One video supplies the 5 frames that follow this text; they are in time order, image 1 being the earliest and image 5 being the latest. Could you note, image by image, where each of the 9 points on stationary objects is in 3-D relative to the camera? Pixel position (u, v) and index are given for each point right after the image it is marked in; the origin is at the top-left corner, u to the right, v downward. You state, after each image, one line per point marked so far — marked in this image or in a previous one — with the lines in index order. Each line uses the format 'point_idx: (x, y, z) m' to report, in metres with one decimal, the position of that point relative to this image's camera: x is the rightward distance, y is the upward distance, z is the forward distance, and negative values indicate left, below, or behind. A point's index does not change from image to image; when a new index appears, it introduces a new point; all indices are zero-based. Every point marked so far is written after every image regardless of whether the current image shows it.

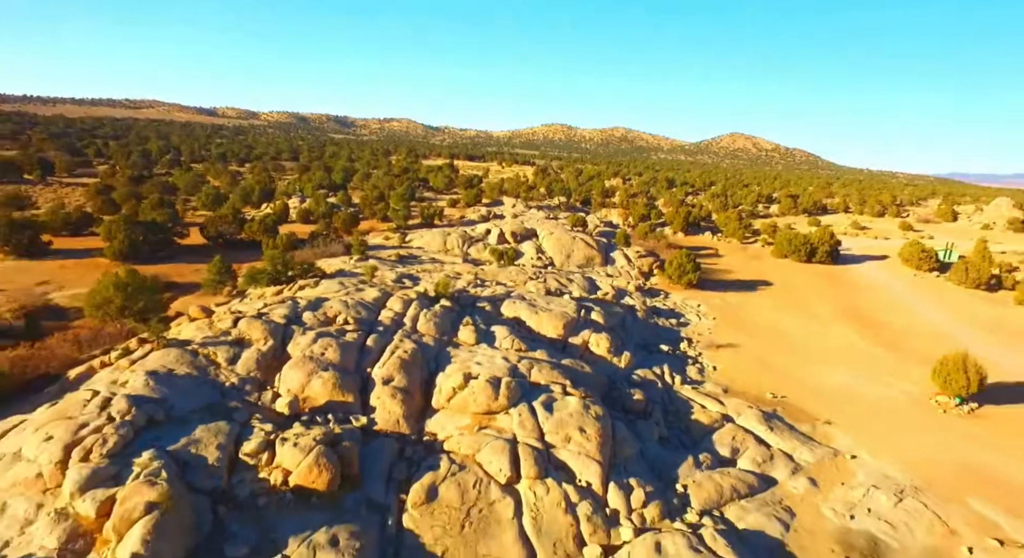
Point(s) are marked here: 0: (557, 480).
0: (+1.0, -4.7, +14.4) m
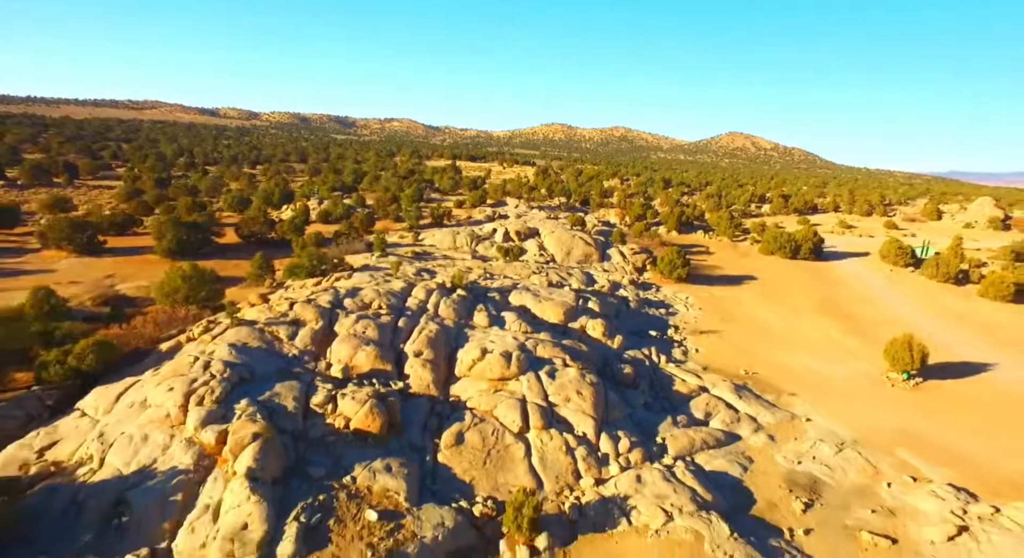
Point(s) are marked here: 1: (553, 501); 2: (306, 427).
0: (+1.3, -4.4, +18.0) m
1: (+1.1, -5.7, +16.1) m
2: (-5.3, -3.8, +16.1) m
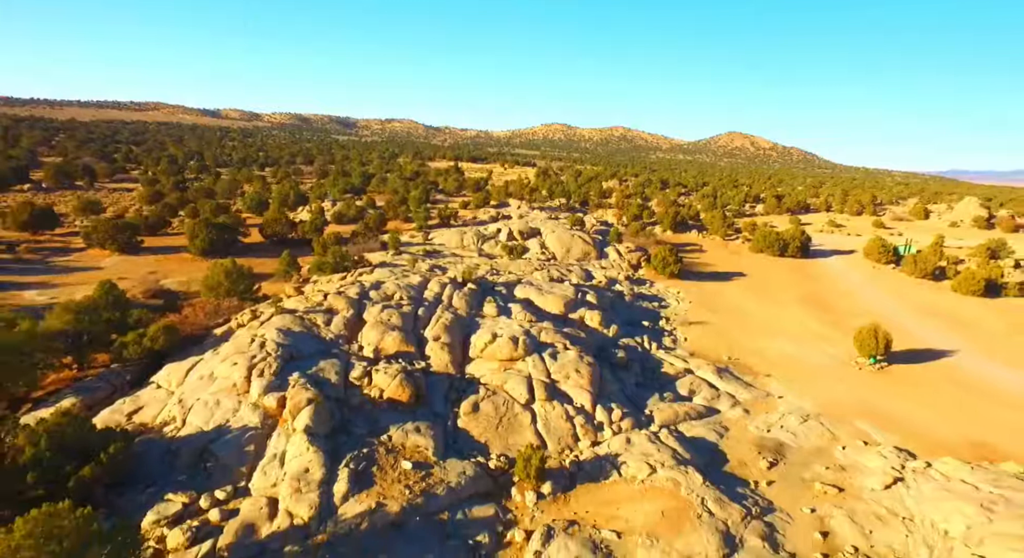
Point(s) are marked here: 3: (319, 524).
0: (+1.6, -4.1, +21.1) m
1: (+1.3, -5.5, +19.1) m
2: (-5.1, -3.6, +19.2) m
3: (-4.6, -5.8, +14.7) m
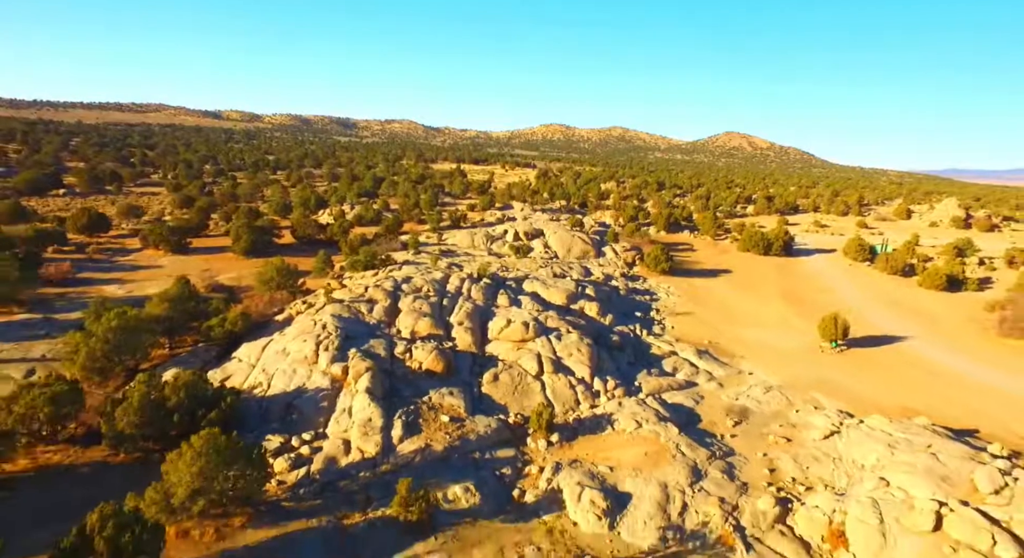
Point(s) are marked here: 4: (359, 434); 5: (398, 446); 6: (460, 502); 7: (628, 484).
0: (+2.2, -3.9, +25.7) m
1: (+1.9, -5.2, +23.7) m
2: (-4.5, -3.3, +23.8) m
3: (-4.0, -5.5, +19.3) m
4: (-4.8, -4.9, +19.7) m
5: (-3.6, -5.3, +19.8) m
6: (-1.5, -6.4, +18.1) m
7: (+3.6, -6.4, +19.5) m
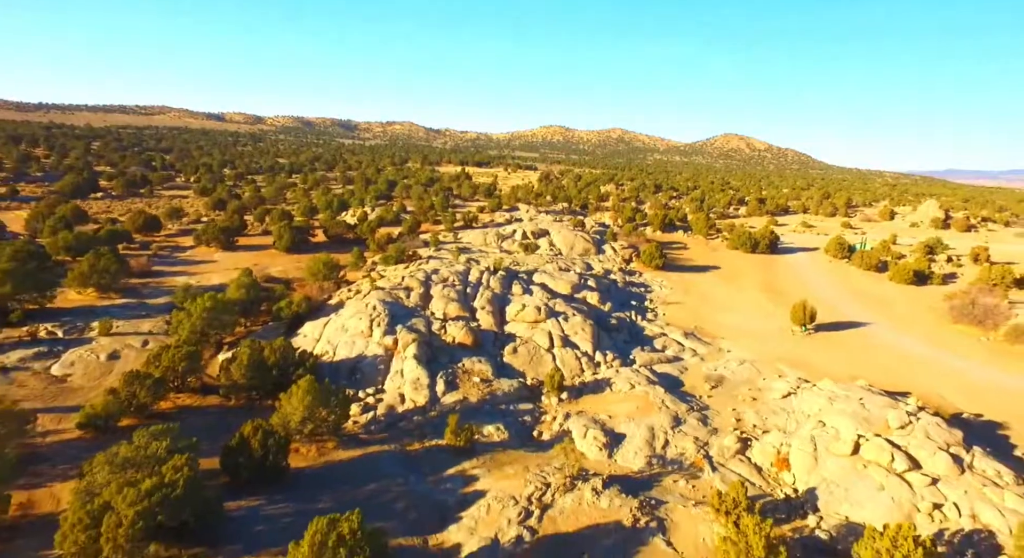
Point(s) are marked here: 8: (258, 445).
0: (+2.9, -3.4, +31.1) m
1: (+2.7, -4.7, +29.1) m
2: (-3.7, -2.9, +29.1) m
3: (-3.2, -5.0, +24.7) m
4: (-4.0, -4.4, +25.1) m
5: (-2.8, -4.8, +25.2) m
6: (-0.7, -5.9, +23.4) m
7: (+4.4, -5.9, +24.8) m
8: (-7.4, -4.9, +18.2) m
